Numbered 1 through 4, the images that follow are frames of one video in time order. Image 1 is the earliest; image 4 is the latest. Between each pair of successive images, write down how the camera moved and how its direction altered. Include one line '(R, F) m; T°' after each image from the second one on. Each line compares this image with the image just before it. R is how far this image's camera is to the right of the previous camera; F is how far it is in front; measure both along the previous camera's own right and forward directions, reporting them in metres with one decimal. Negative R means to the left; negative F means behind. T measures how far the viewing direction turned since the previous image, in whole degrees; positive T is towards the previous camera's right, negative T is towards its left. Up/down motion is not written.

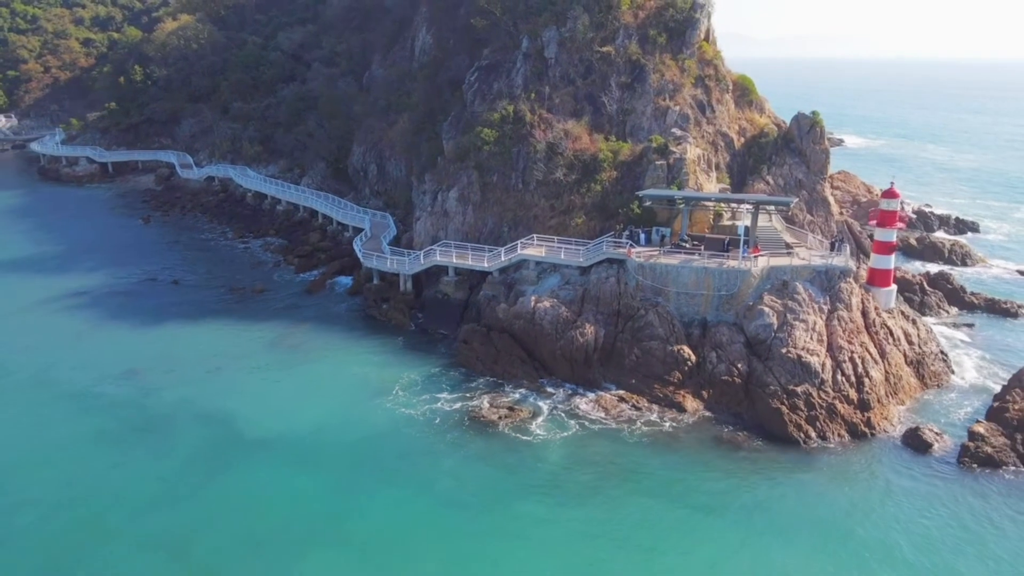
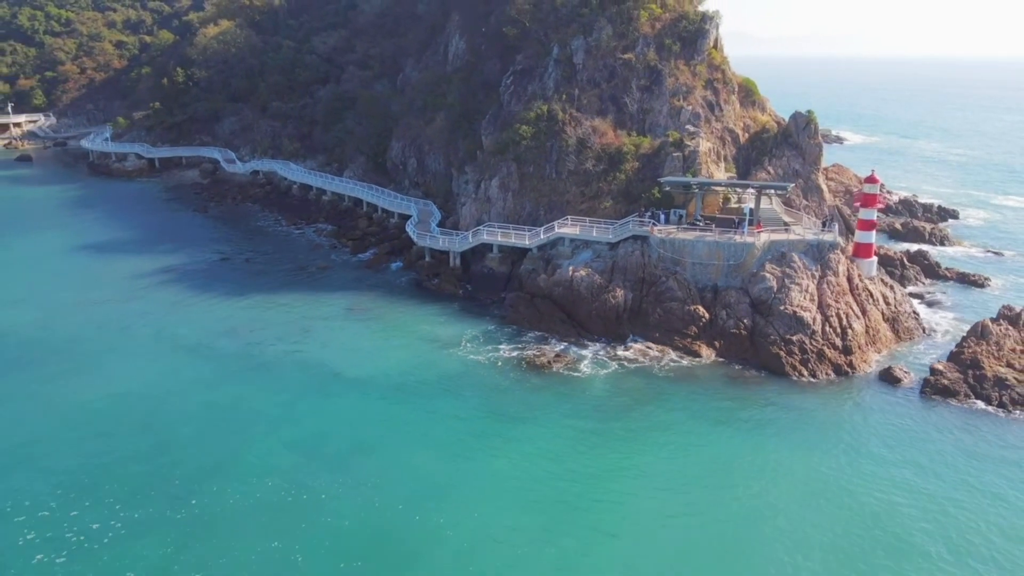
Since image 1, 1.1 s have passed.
(-1.7, -4.9) m; 0°
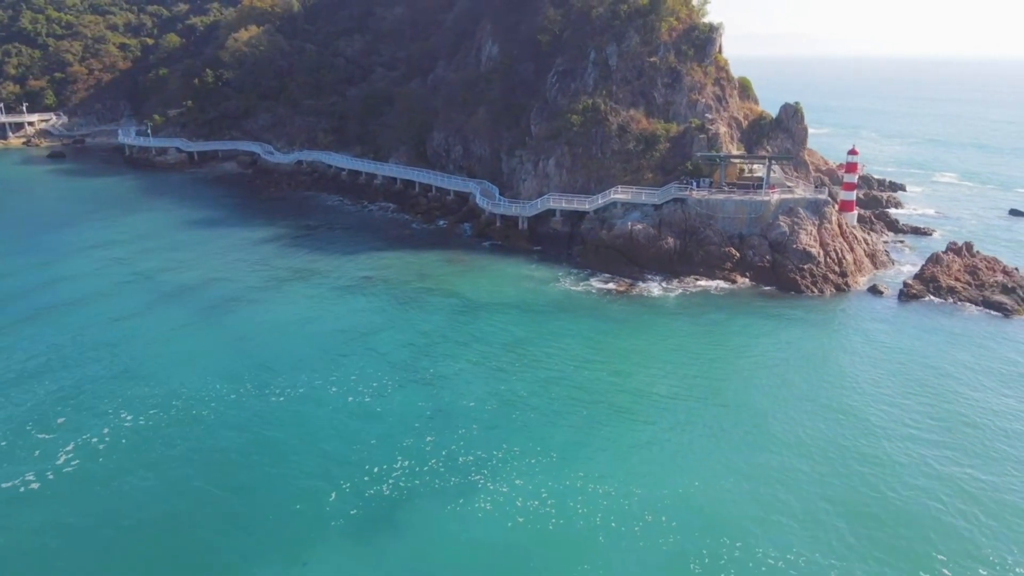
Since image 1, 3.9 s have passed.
(-7.0, -8.7) m; +4°
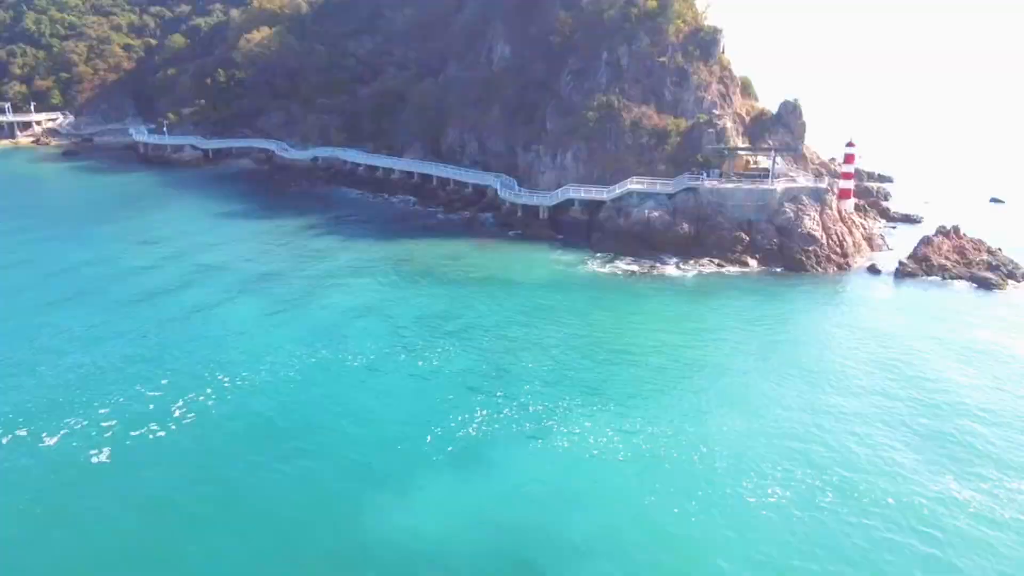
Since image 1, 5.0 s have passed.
(-2.6, -3.1) m; +1°
